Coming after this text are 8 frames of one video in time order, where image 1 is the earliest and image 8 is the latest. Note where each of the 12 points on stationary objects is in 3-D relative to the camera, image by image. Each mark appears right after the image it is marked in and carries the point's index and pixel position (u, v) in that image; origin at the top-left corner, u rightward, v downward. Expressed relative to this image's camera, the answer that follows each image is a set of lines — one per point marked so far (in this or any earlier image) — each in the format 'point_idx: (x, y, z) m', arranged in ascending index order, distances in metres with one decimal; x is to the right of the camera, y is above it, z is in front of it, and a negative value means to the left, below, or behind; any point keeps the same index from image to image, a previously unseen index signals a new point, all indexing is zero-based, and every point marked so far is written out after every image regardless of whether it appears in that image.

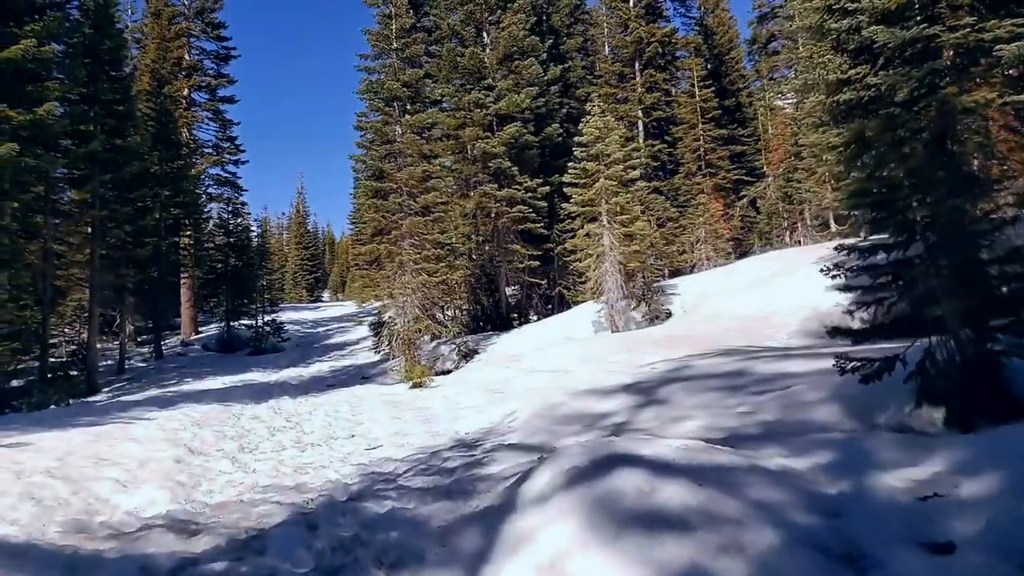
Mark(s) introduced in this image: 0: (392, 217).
0: (-2.6, +1.5, +16.8) m
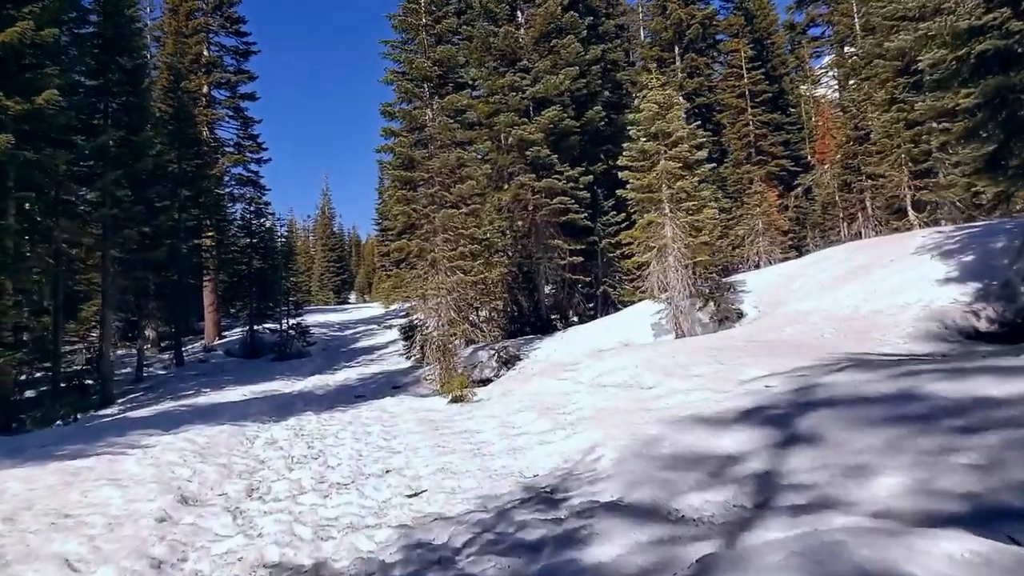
0: (-1.8, +1.5, +15.1) m
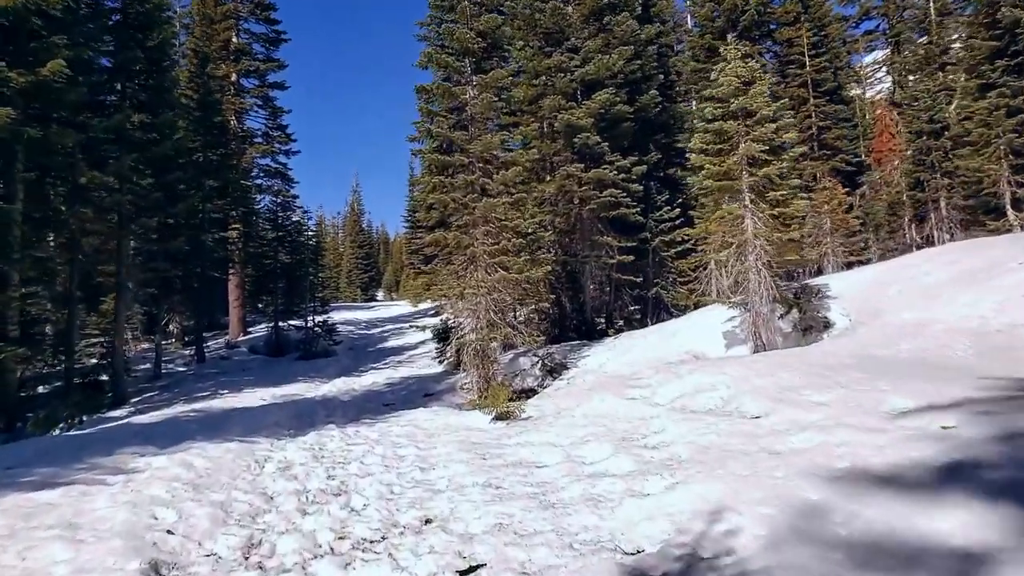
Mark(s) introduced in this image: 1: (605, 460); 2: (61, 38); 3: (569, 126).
0: (-0.9, +1.5, +13.6) m
1: (+0.7, -1.4, +6.3) m
2: (-8.4, +4.7, +14.8) m
3: (+1.2, +3.5, +17.2) m
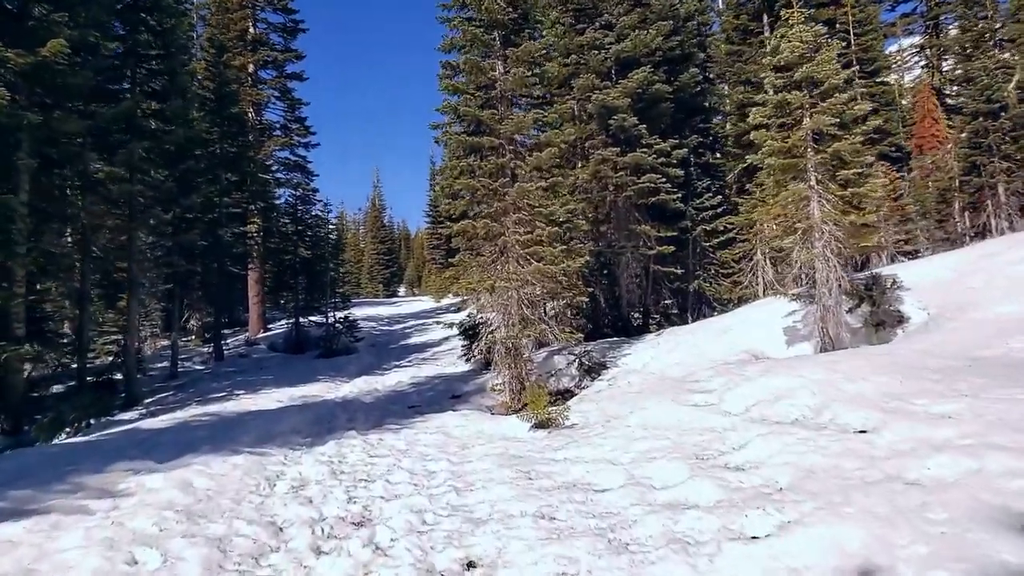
0: (-0.4, +1.7, +12.5) m
1: (+1.1, -1.3, +5.2) m
2: (-7.9, +4.8, +13.9) m
3: (+1.8, +3.7, +16.1) m
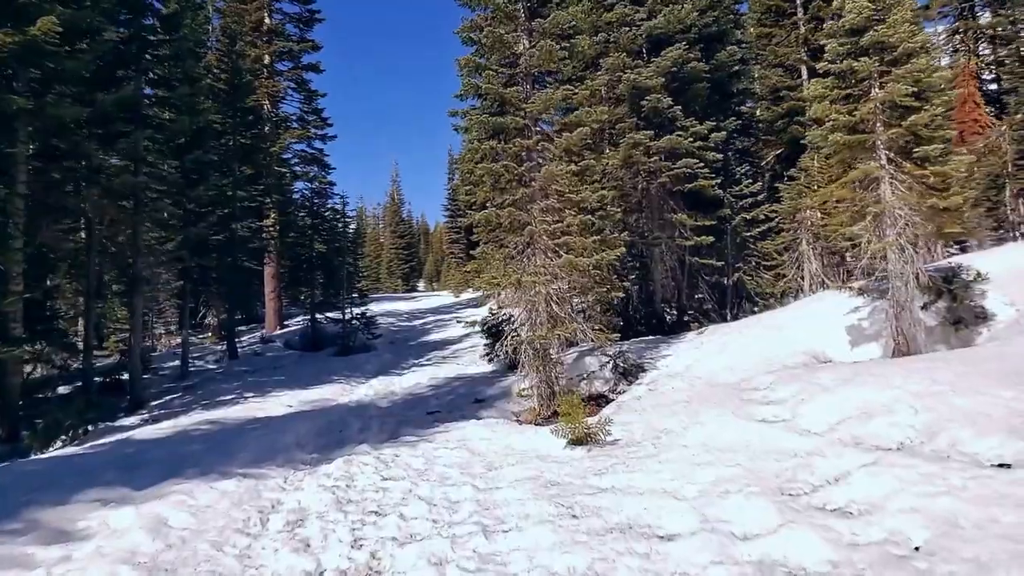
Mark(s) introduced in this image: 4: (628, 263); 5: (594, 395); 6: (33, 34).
0: (0.0, +1.7, +11.3) m
1: (+1.3, -1.3, +4.1) m
2: (-7.5, +4.8, +12.9) m
3: (+2.3, +3.8, +14.9) m
4: (+2.3, +0.5, +15.6) m
5: (+1.2, -1.5, +11.3) m
6: (-7.5, +4.0, +12.3) m
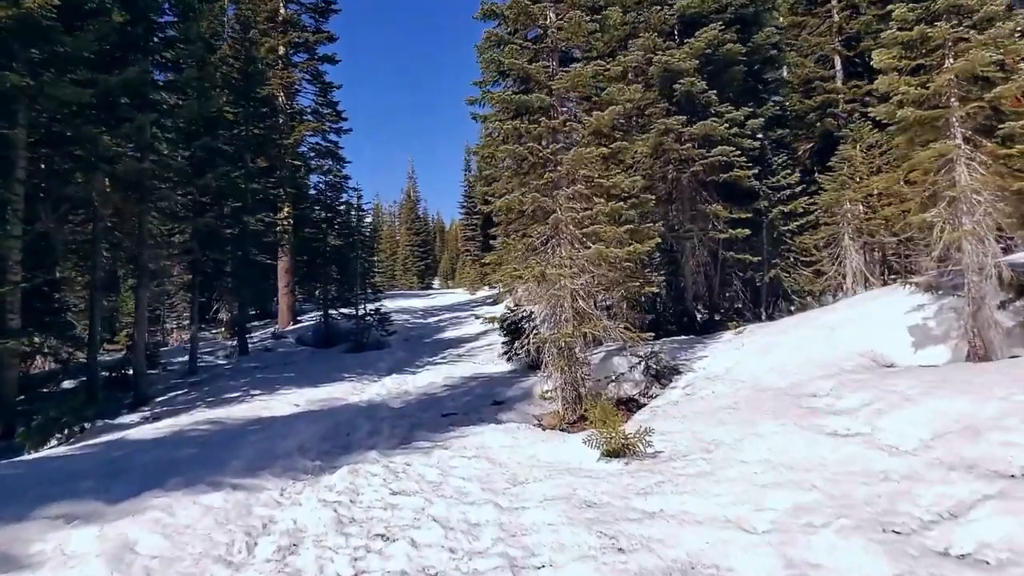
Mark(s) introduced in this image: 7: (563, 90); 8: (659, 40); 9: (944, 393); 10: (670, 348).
0: (+0.4, +1.8, +10.4) m
1: (+1.5, -1.2, +3.2) m
2: (-7.1, +5.0, +12.1) m
3: (+2.7, +3.8, +13.9) m
4: (+2.7, +0.5, +14.6) m
5: (+1.5, -1.5, +10.4) m
6: (-7.1, +4.1, +11.6) m
7: (+0.7, +2.6, +10.4) m
8: (+2.7, +4.5, +14.4) m
9: (+3.2, -0.8, +5.8) m
10: (+2.4, -0.9, +12.0) m
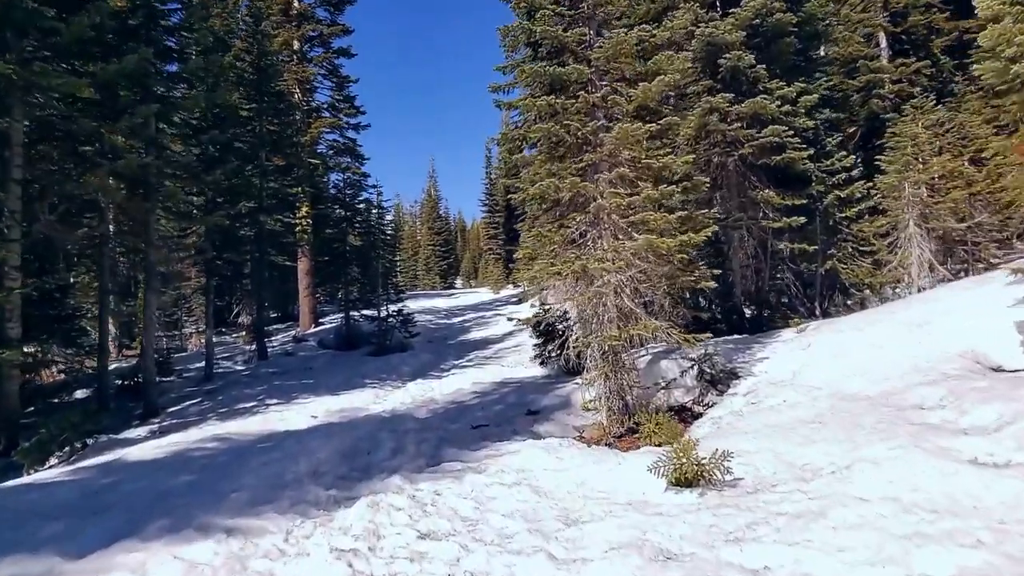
0: (+0.8, +1.9, +9.3) m
1: (+1.8, -1.2, +2.0) m
2: (-6.7, +4.9, +11.2) m
3: (+3.2, +3.9, +12.7) m
4: (+3.2, +0.6, +13.4) m
5: (+1.9, -1.4, +9.2) m
6: (-6.7, +4.1, +10.6) m
7: (+1.1, +2.6, +9.3) m
8: (+3.2, +4.6, +13.2) m
9: (+3.5, -0.7, +4.6) m
10: (+2.9, -0.8, +10.8) m
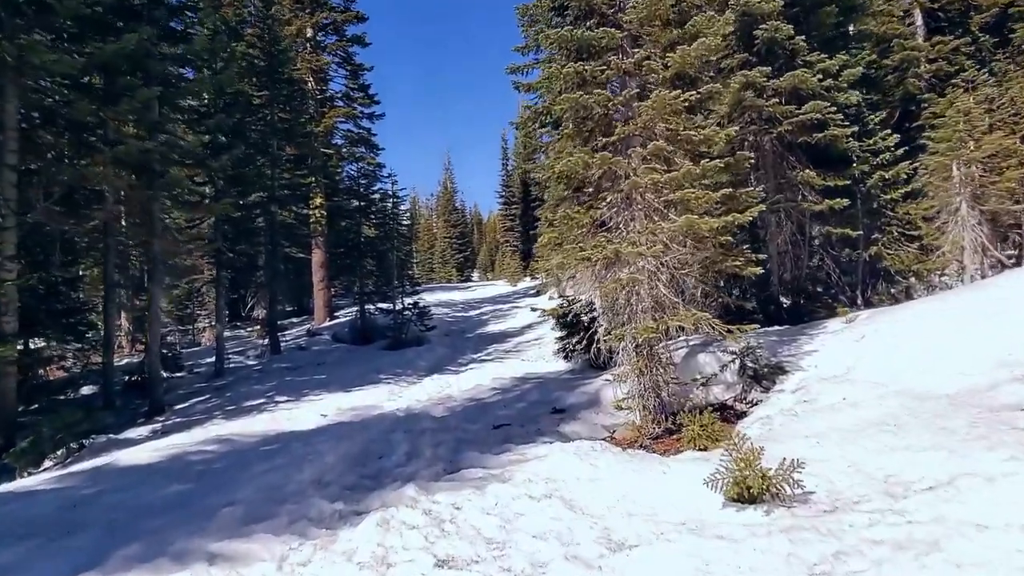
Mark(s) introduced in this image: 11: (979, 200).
0: (+1.0, +2.0, +8.5) m
1: (+1.9, -1.1, +1.2) m
2: (-6.4, +5.0, +10.5) m
3: (+3.5, +4.1, +11.8) m
4: (+3.6, +0.8, +12.5) m
5: (+2.2, -1.3, +8.4) m
6: (-6.4, +4.2, +9.9) m
7: (+1.3, +2.8, +8.4) m
8: (+3.5, +4.8, +12.2) m
9: (+3.6, -0.6, +3.7) m
10: (+3.2, -0.7, +9.9) m
11: (+7.8, +1.5, +13.1) m
